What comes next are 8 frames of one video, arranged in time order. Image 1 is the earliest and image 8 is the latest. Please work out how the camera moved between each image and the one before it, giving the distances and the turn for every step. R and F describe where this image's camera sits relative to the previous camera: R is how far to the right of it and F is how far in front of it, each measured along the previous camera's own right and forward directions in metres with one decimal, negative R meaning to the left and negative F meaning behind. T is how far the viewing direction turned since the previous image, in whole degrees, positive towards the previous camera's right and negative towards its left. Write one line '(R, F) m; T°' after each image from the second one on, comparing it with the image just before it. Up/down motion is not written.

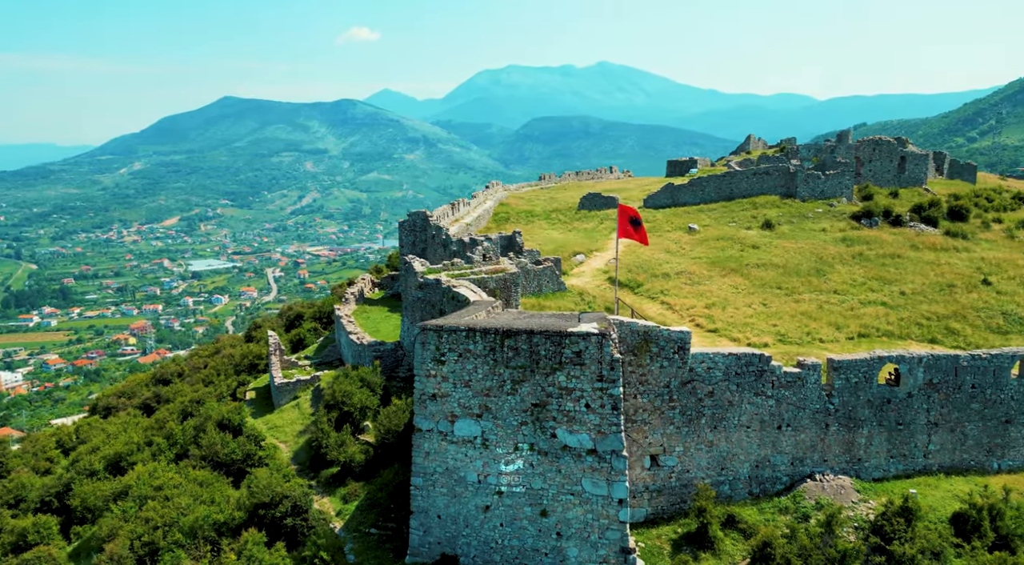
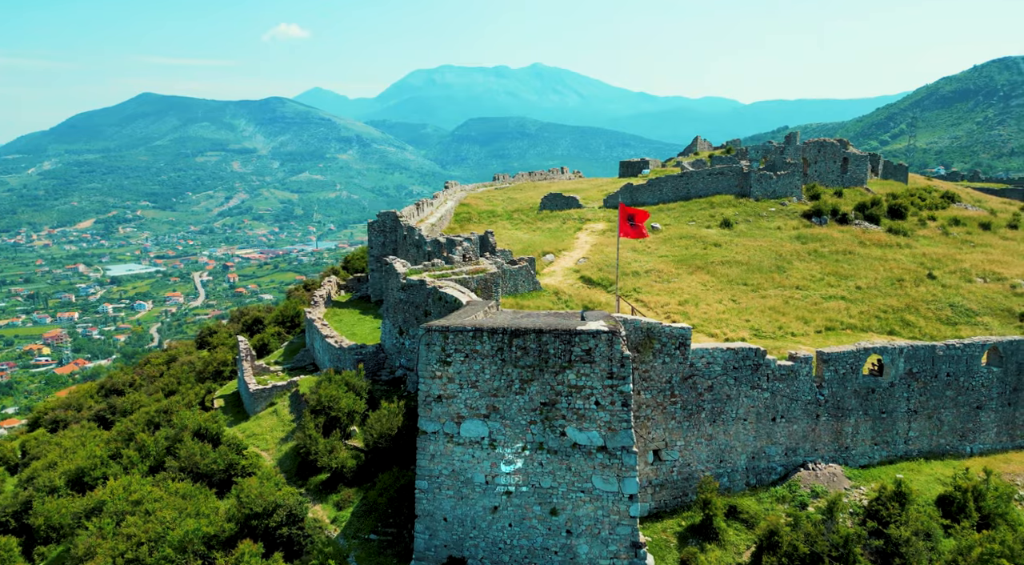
(-1.2, +0.1) m; +5°
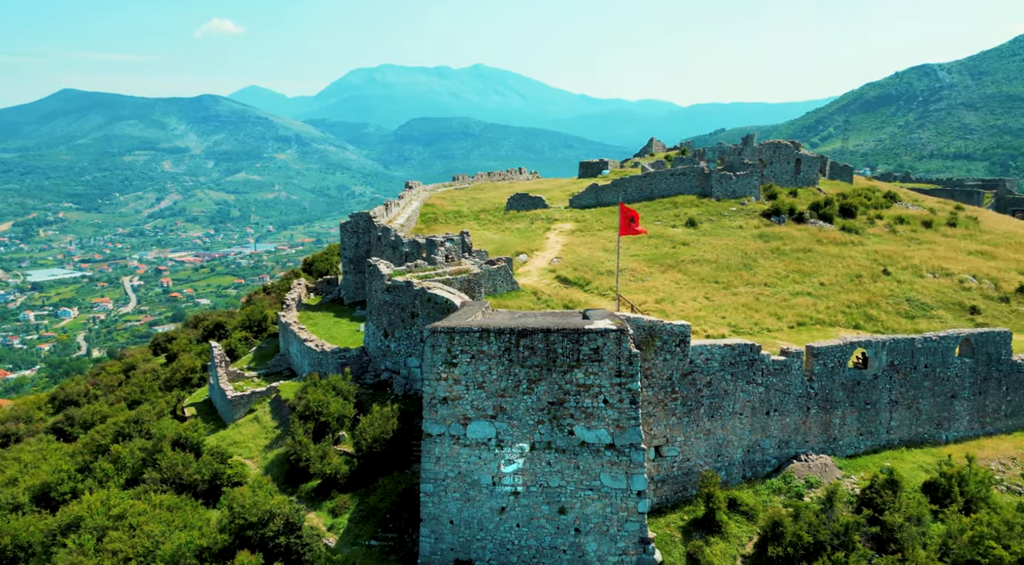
(-1.0, +0.1) m; +4°
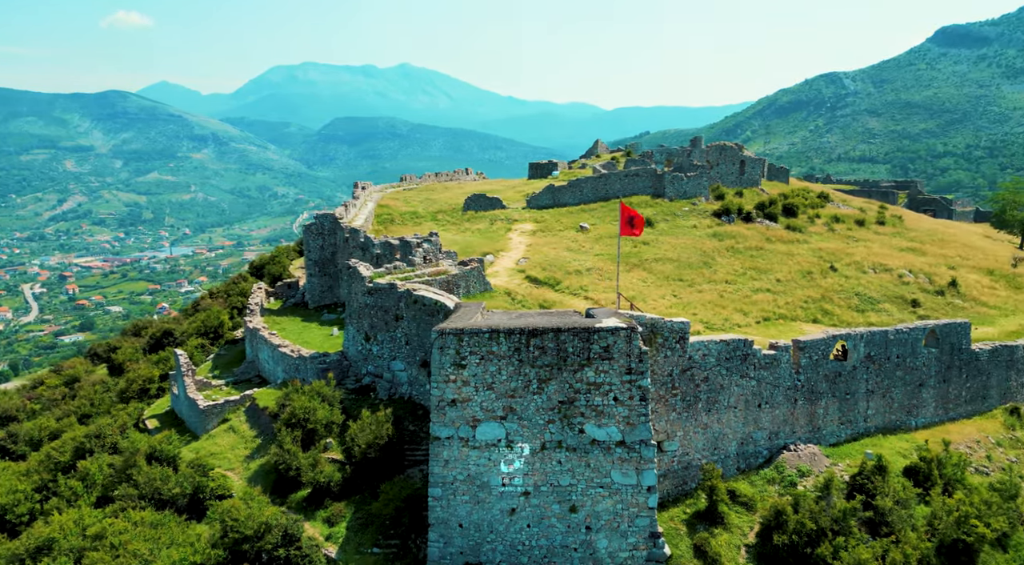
(-1.3, +0.1) m; +5°
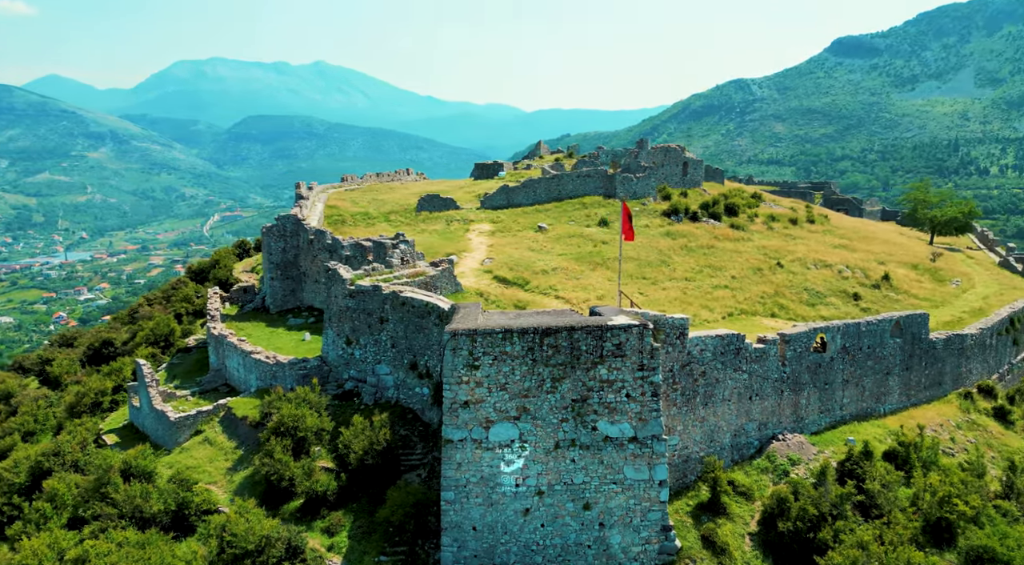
(-1.5, +0.1) m; +6°
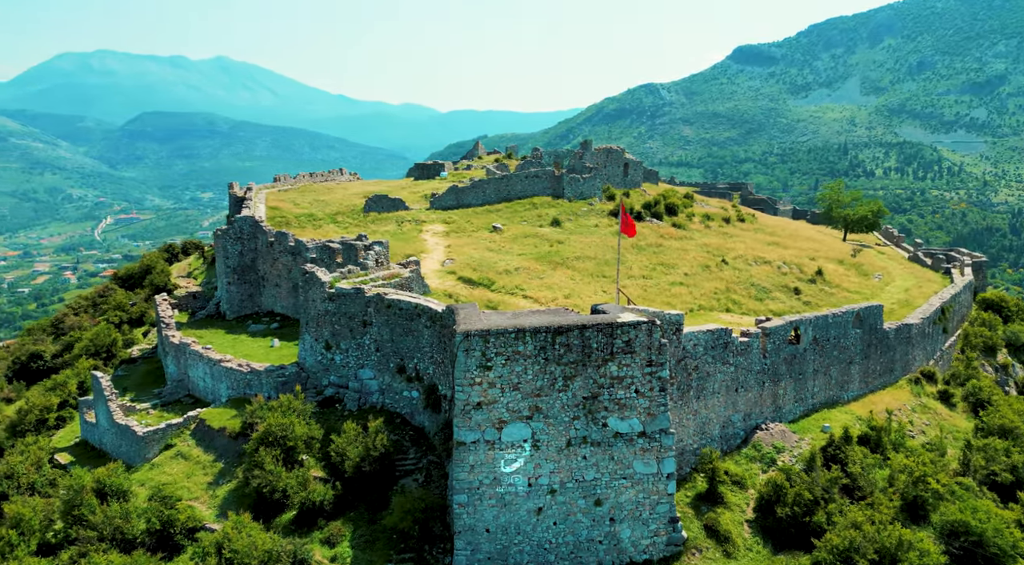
(-1.5, +0.1) m; +6°
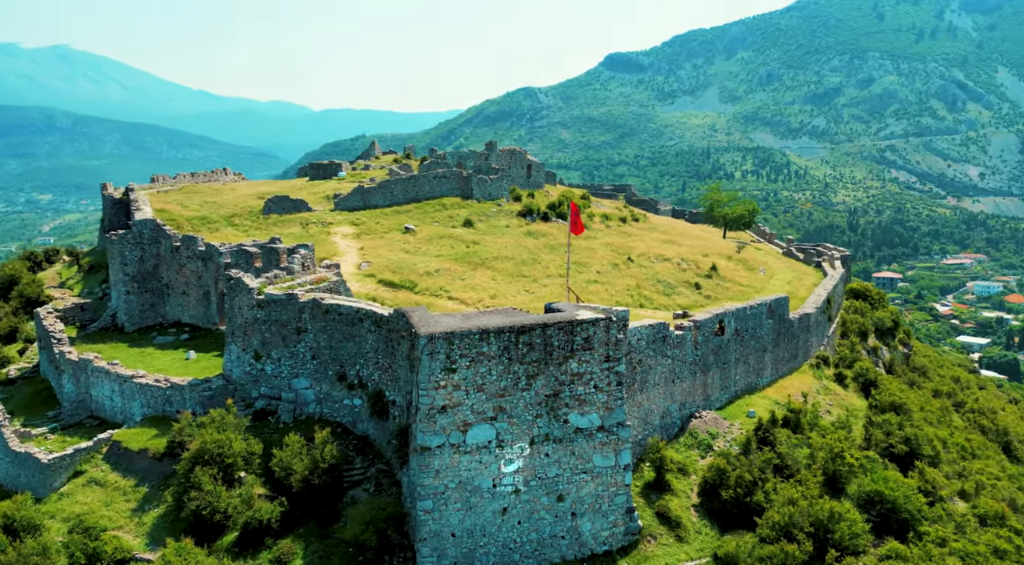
(-1.3, +0.1) m; +9°
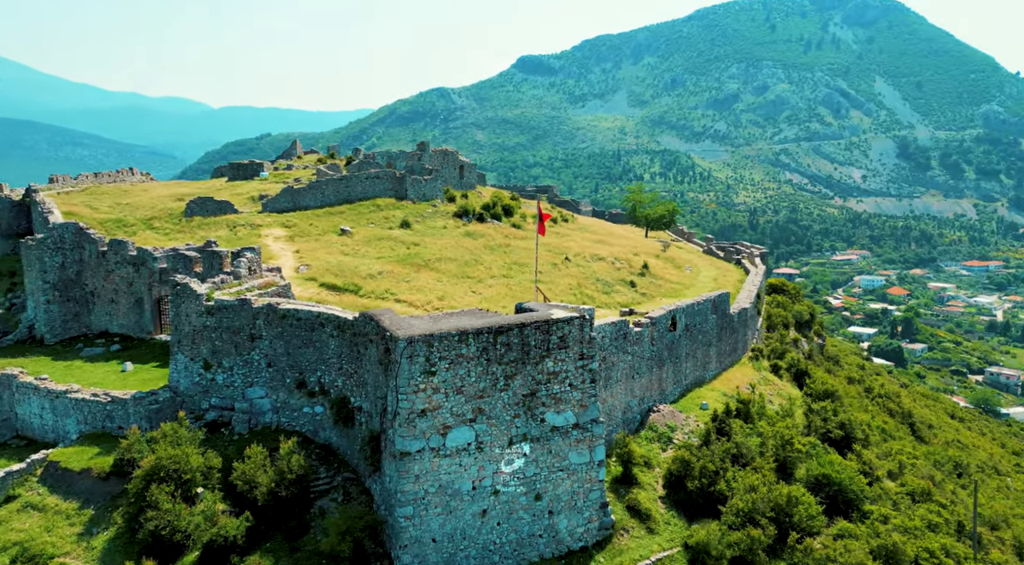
(-1.0, +0.1) m; +7°
